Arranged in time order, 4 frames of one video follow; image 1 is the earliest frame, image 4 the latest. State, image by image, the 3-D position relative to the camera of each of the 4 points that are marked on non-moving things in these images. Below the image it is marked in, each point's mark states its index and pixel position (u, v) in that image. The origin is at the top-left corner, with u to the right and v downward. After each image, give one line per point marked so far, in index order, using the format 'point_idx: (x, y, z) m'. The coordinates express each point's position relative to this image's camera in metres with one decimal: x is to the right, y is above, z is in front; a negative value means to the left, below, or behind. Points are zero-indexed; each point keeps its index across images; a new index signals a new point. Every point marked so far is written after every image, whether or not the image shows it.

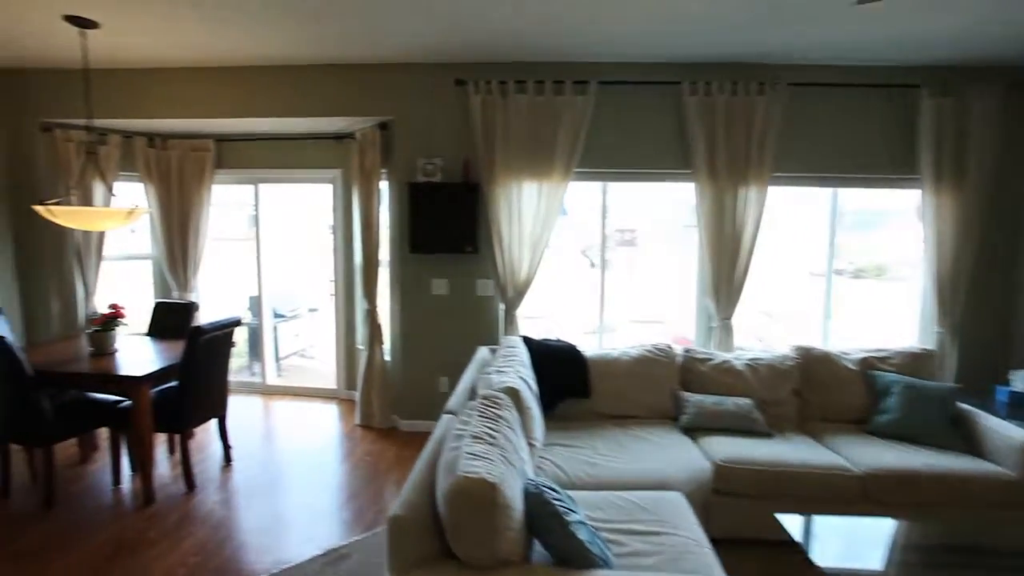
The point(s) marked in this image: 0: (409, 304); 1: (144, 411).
0: (-0.7, -0.1, +4.0) m
1: (-2.1, -0.7, +3.1) m
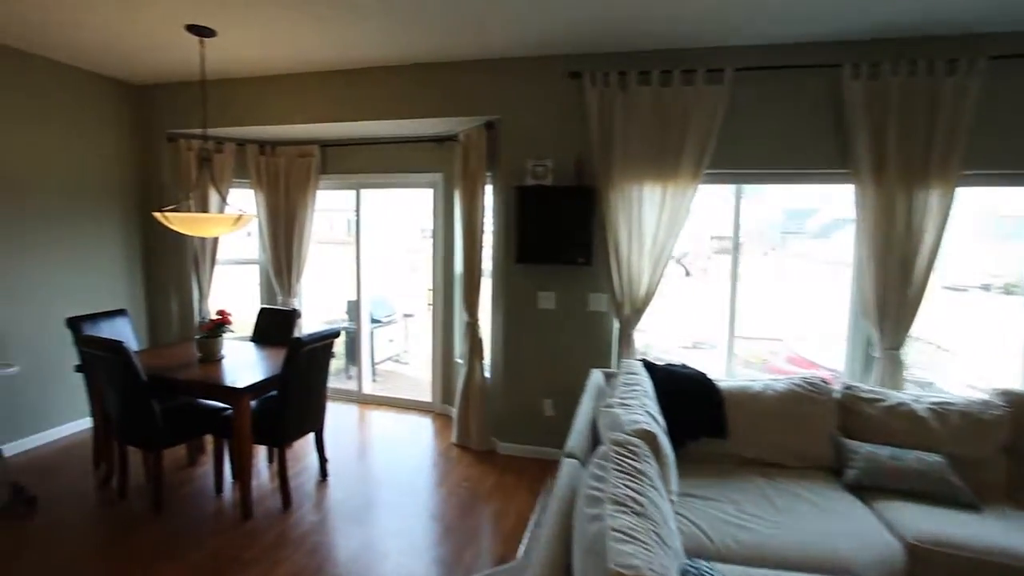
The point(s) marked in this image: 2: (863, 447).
0: (0.0, -0.2, +3.7) m
1: (-1.5, -0.8, +3.0) m
2: (+1.6, -0.7, +2.4) m
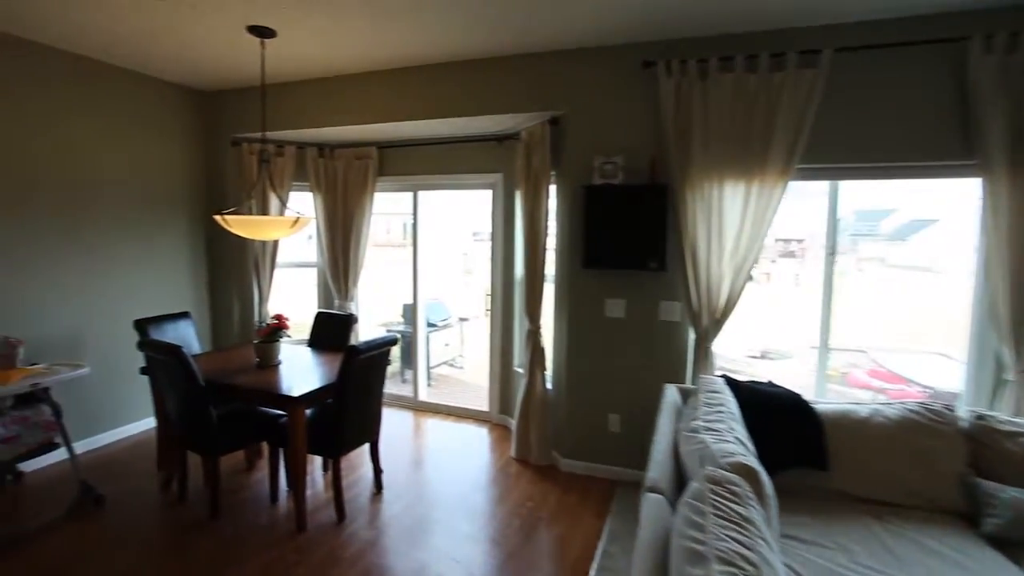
0: (+0.4, -0.3, +3.4) m
1: (-1.2, -0.8, +2.9) m
2: (+1.9, -0.8, +2.0) m
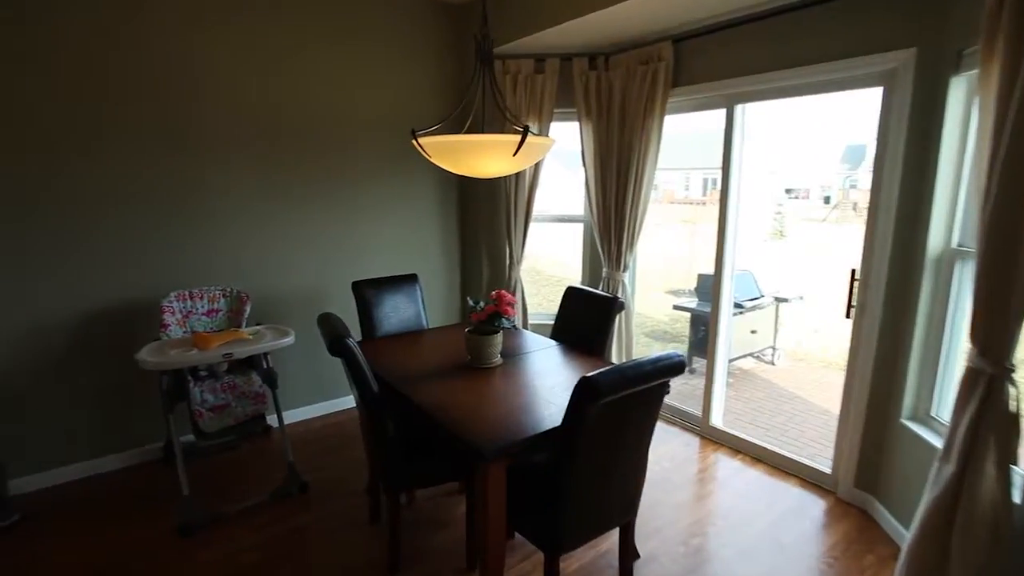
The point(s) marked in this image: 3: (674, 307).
0: (+1.6, -0.3, +1.3) m
1: (-0.1, -0.7, +1.7) m
2: (+2.1, -1.0, -0.6) m
3: (+1.1, -0.2, +3.6) m
